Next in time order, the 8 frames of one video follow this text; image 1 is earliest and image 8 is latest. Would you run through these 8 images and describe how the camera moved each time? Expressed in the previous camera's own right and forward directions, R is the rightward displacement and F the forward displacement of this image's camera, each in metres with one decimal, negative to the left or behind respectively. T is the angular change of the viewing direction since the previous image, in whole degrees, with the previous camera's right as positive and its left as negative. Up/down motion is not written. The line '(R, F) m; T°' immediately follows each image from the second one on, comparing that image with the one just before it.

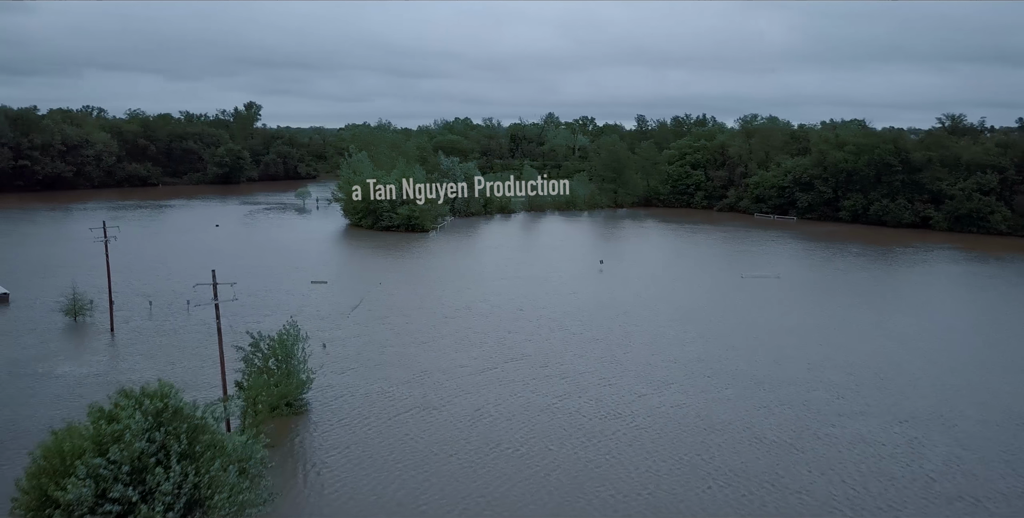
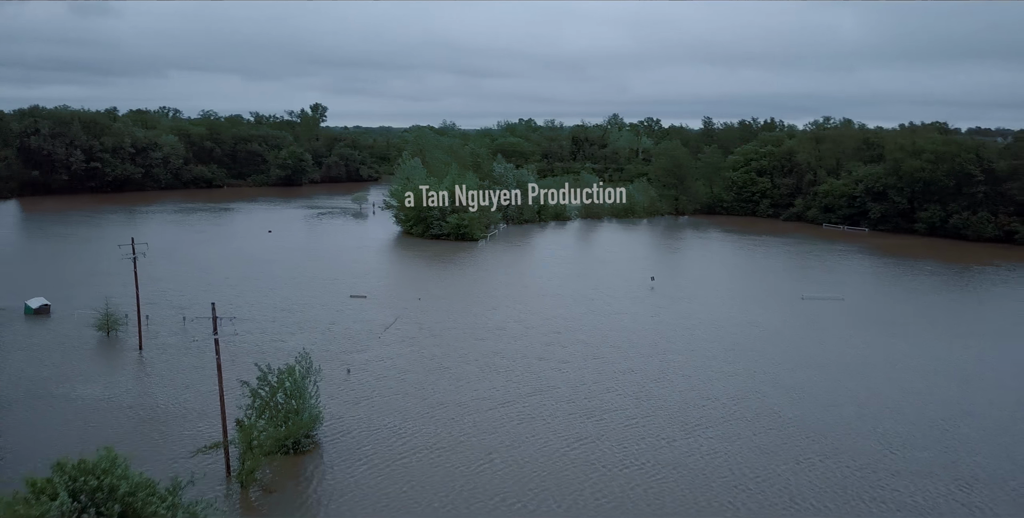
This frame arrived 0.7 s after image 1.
(+0.7, +0.9) m; -5°
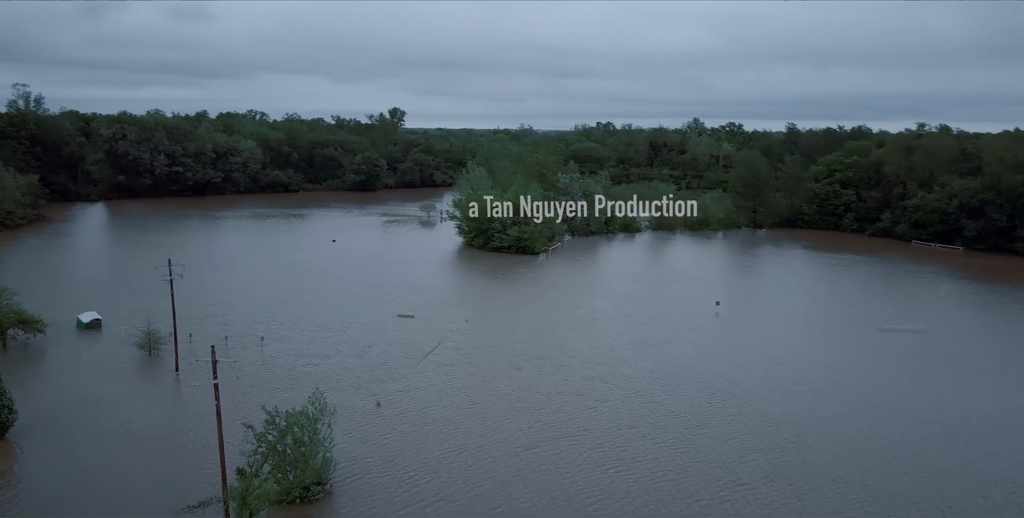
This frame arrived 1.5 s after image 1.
(+0.8, +0.9) m; -6°
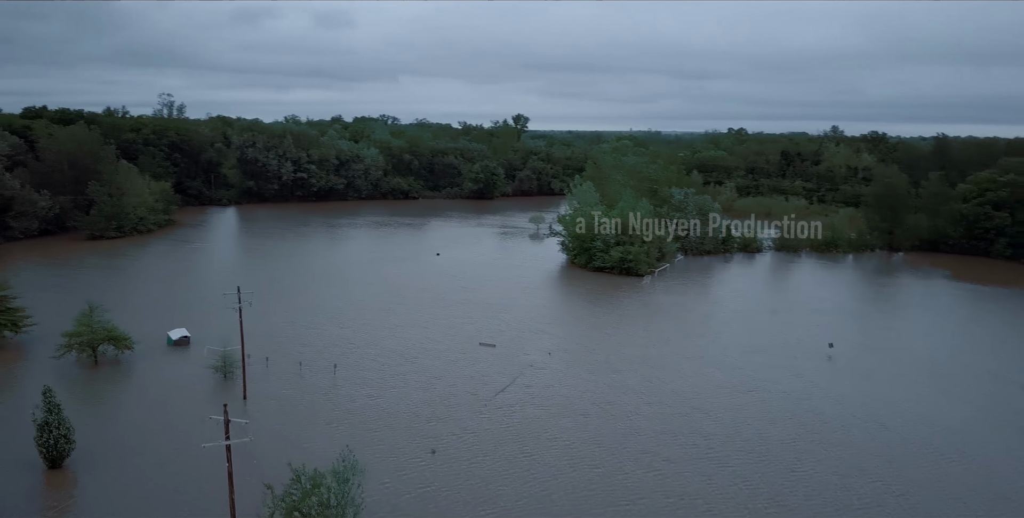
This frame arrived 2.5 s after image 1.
(+1.1, +1.2) m; -9°
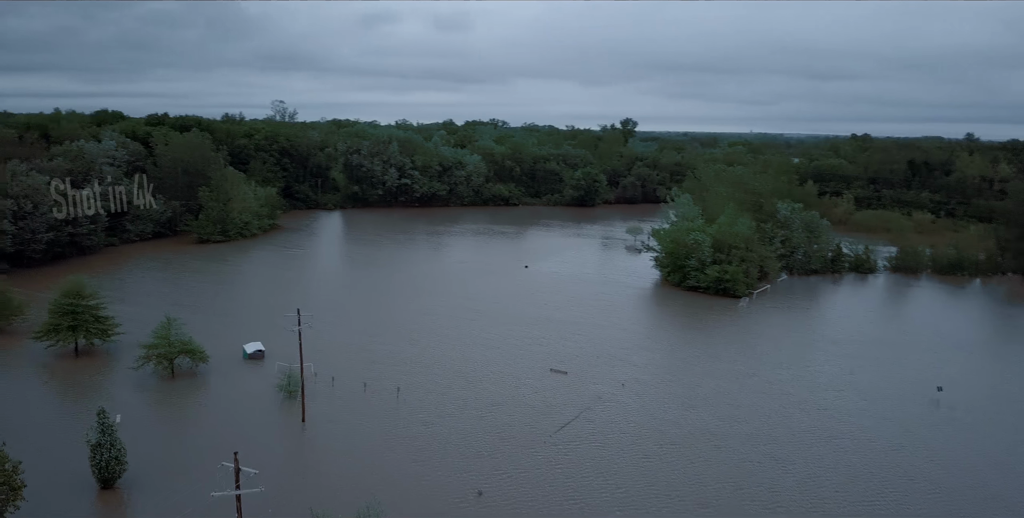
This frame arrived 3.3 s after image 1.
(+0.9, +0.9) m; -8°
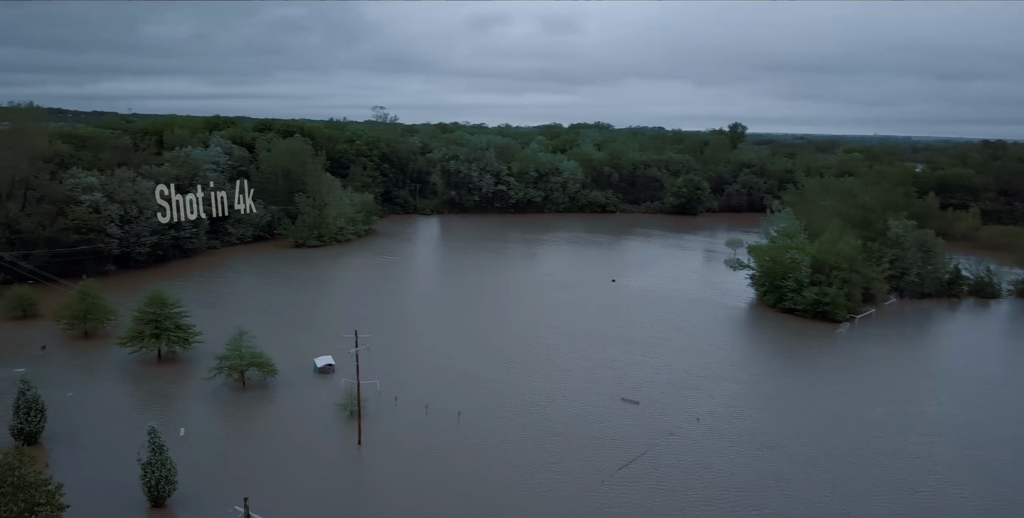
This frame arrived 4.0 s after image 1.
(+0.9, +0.8) m; -8°
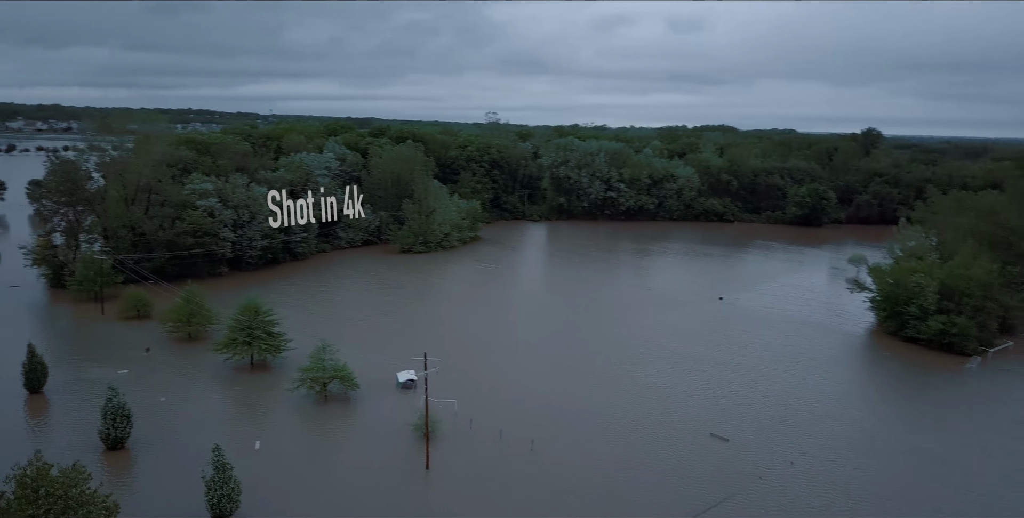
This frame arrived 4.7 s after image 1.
(+0.8, +0.8) m; -9°
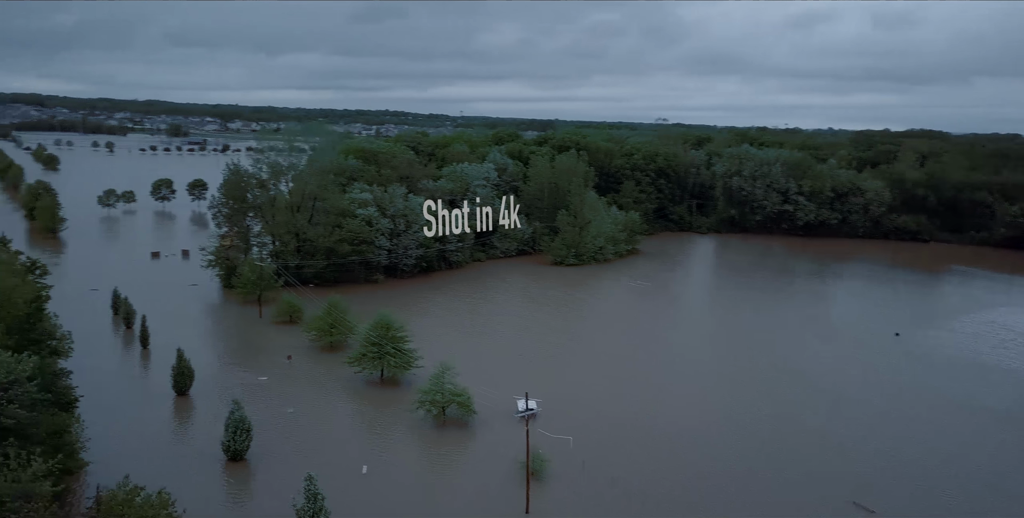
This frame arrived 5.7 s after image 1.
(+1.2, +1.0) m; -13°
